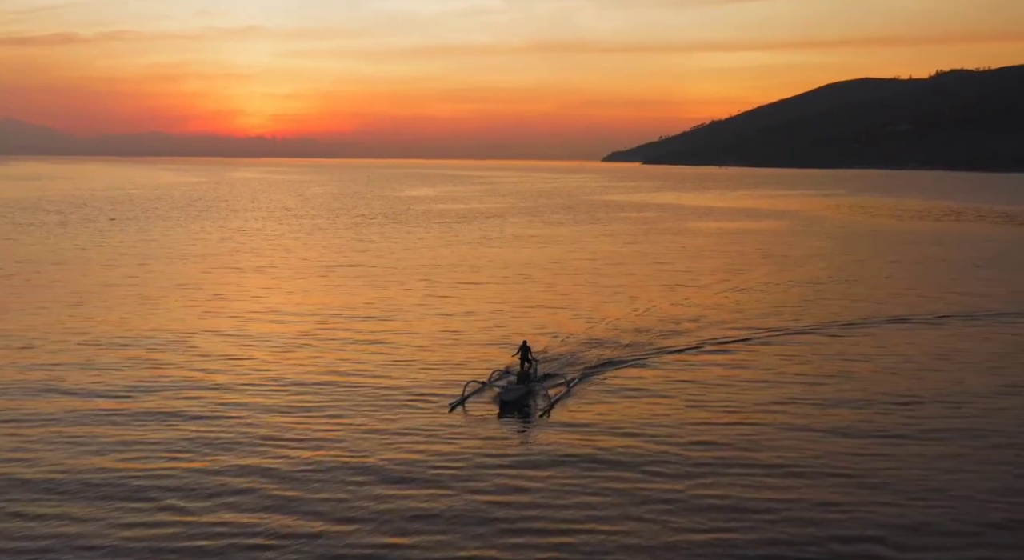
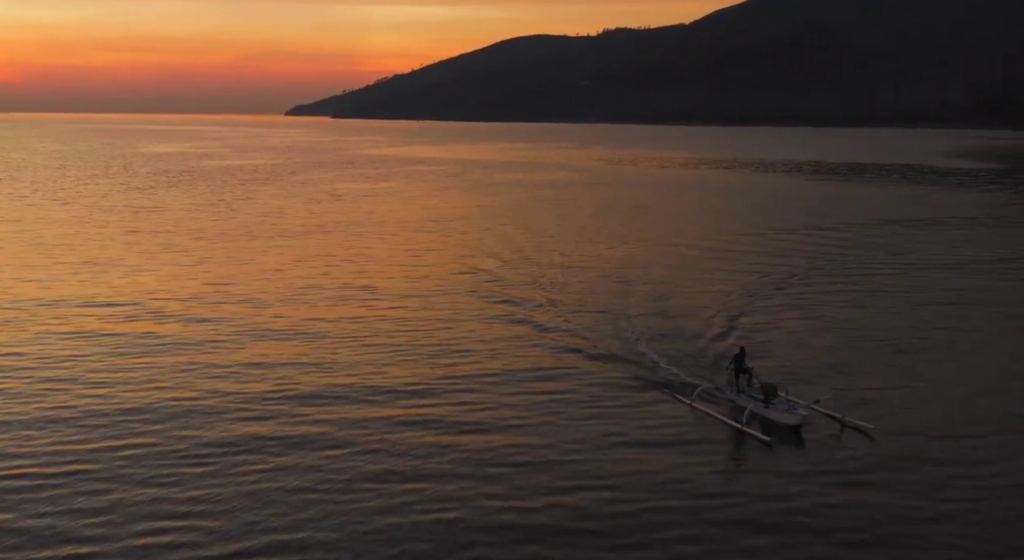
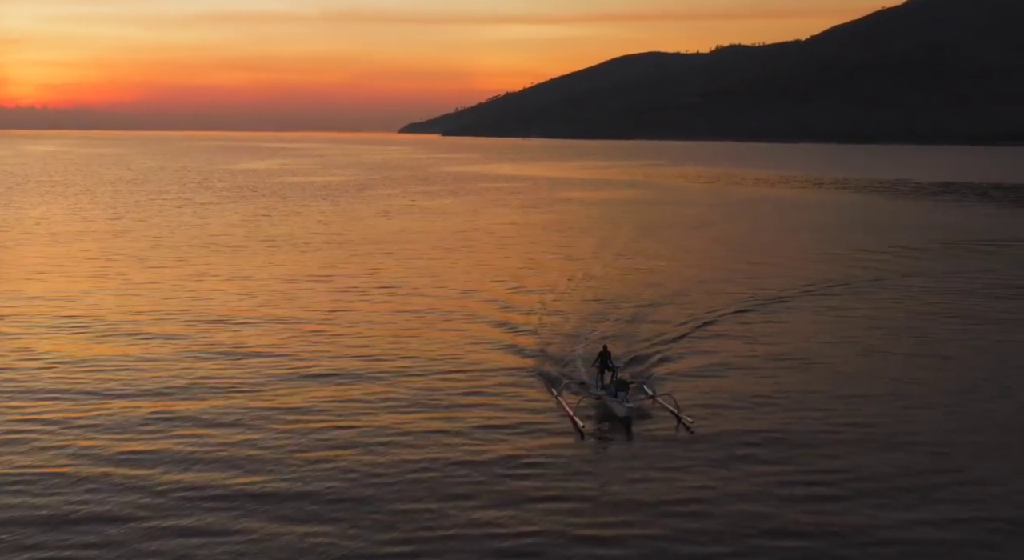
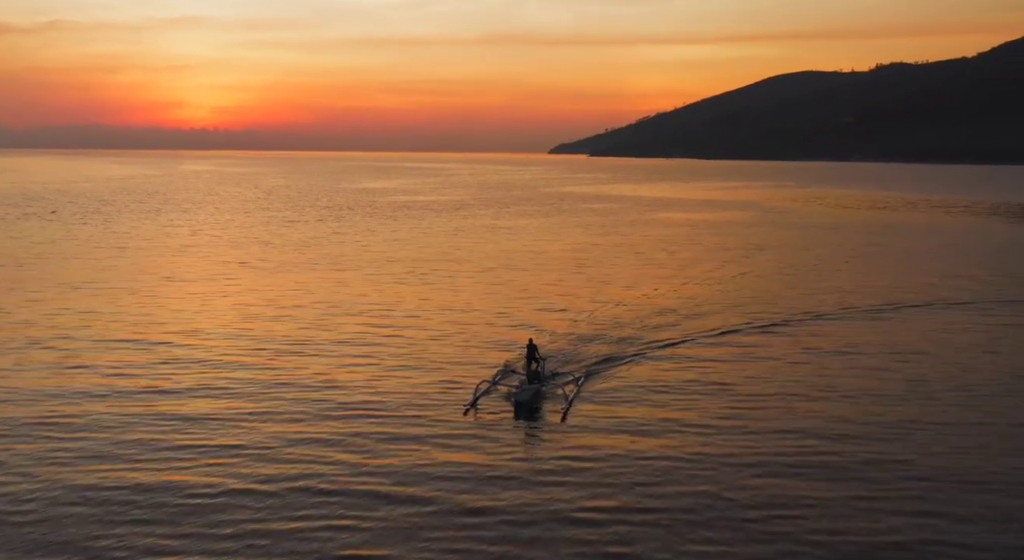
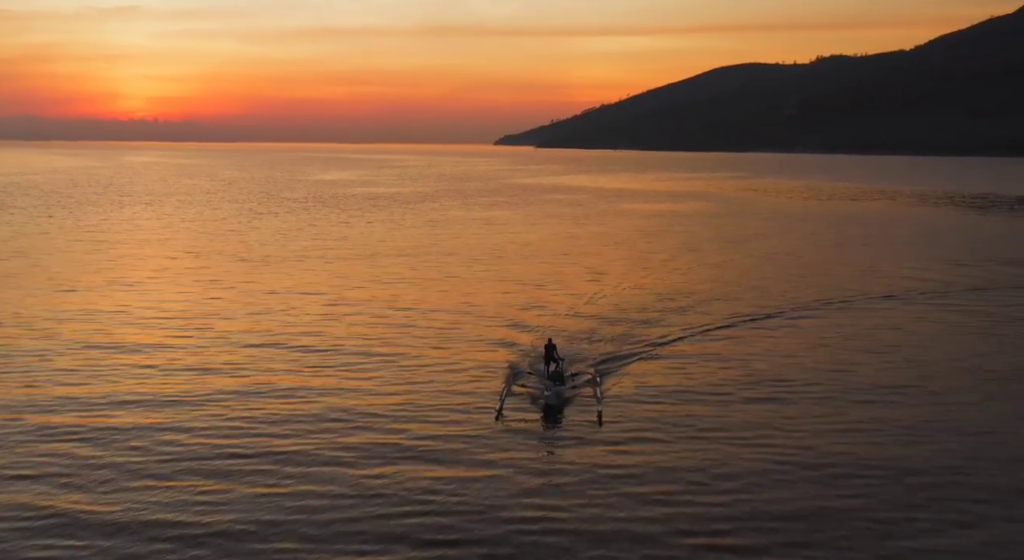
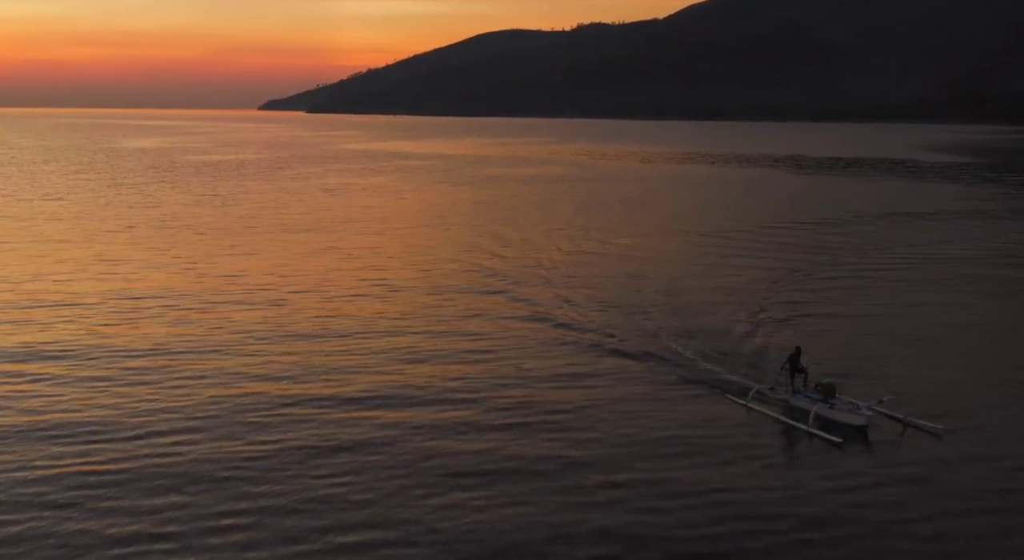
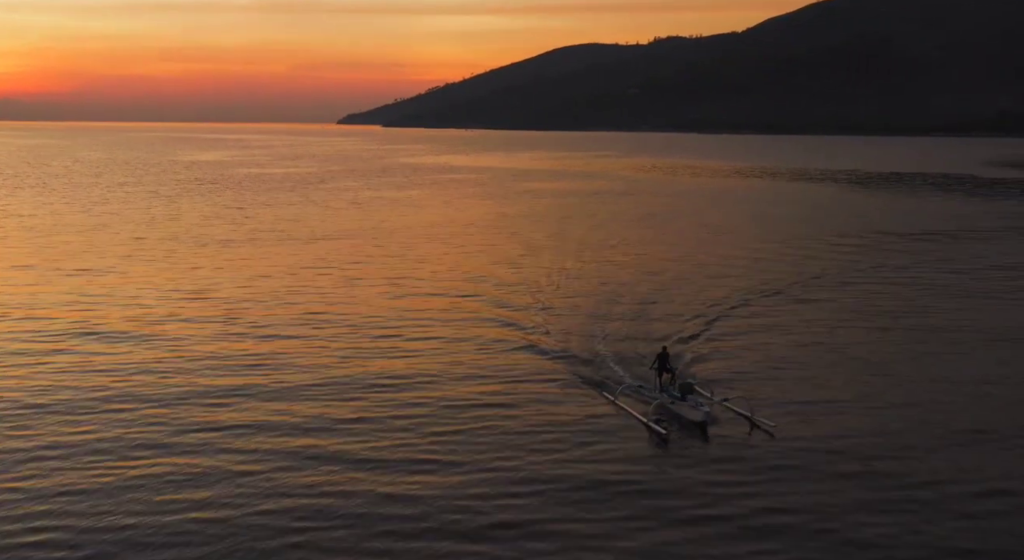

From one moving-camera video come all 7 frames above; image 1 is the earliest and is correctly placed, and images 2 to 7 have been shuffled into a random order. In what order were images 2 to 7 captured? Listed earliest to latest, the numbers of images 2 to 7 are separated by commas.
4, 5, 3, 7, 2, 6
